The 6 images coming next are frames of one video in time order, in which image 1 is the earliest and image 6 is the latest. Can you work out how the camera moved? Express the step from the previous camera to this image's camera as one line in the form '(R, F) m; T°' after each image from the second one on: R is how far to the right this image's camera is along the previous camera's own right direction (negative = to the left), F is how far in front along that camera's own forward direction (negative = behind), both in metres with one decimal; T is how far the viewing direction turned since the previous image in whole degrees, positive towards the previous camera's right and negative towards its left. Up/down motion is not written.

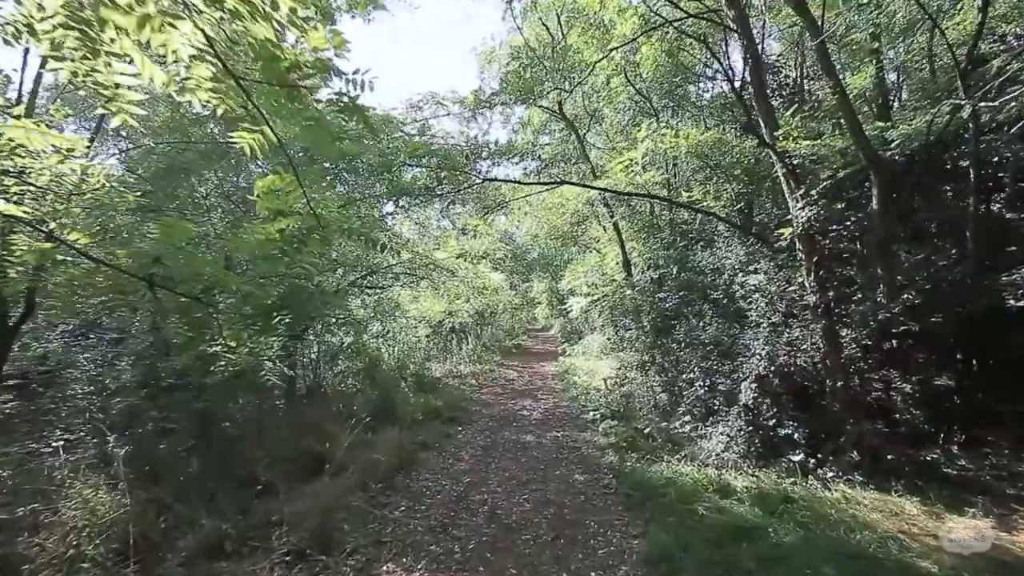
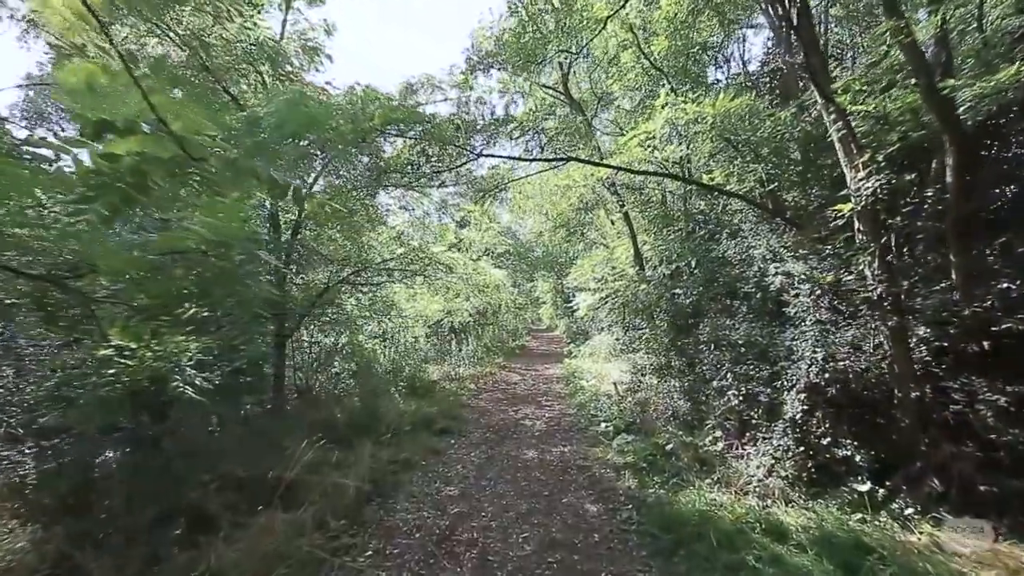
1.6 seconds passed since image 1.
(+0.1, +0.9) m; -1°
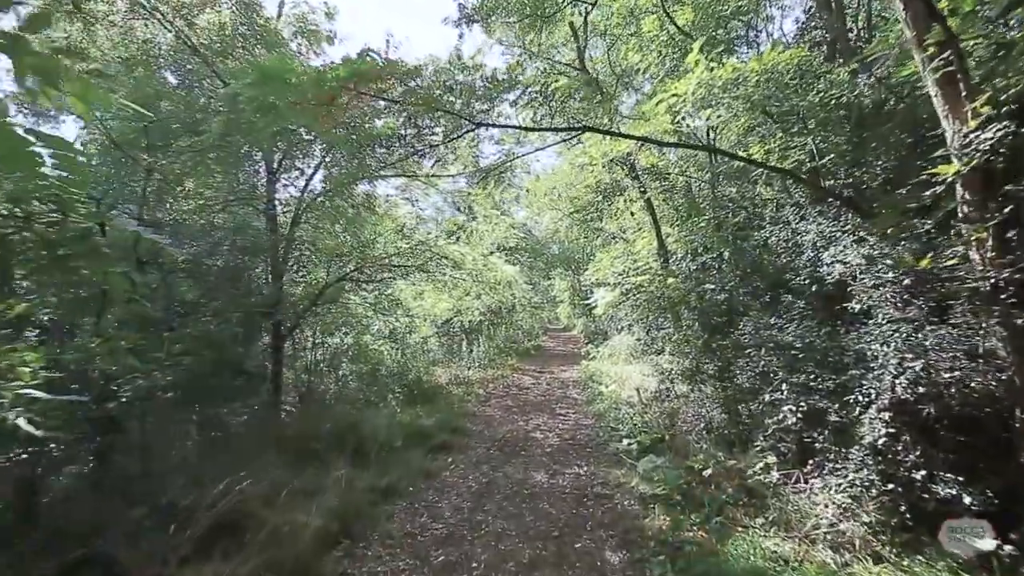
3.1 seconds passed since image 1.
(+0.1, +0.9) m; -2°
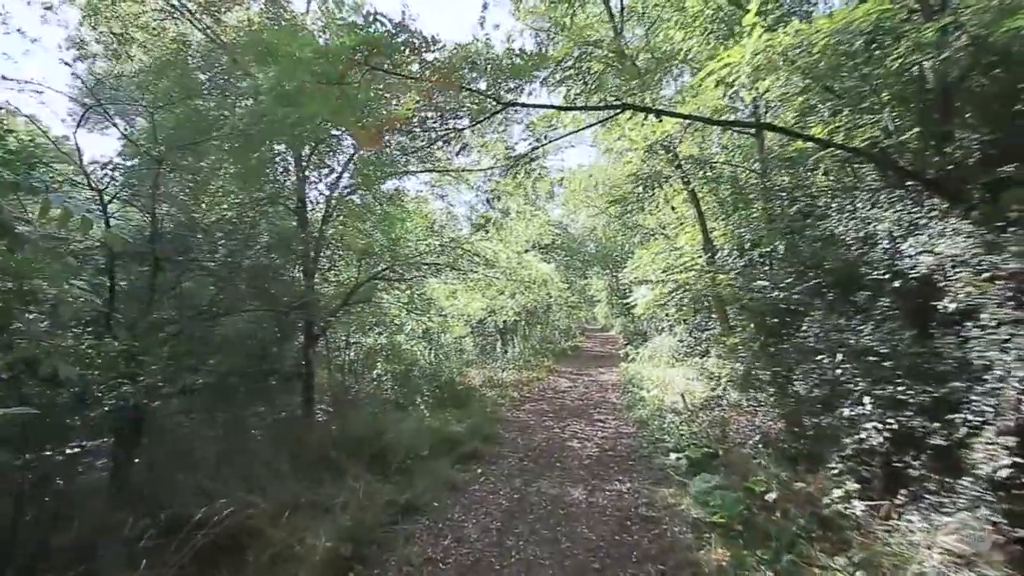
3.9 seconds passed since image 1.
(0.0, +0.4) m; -4°
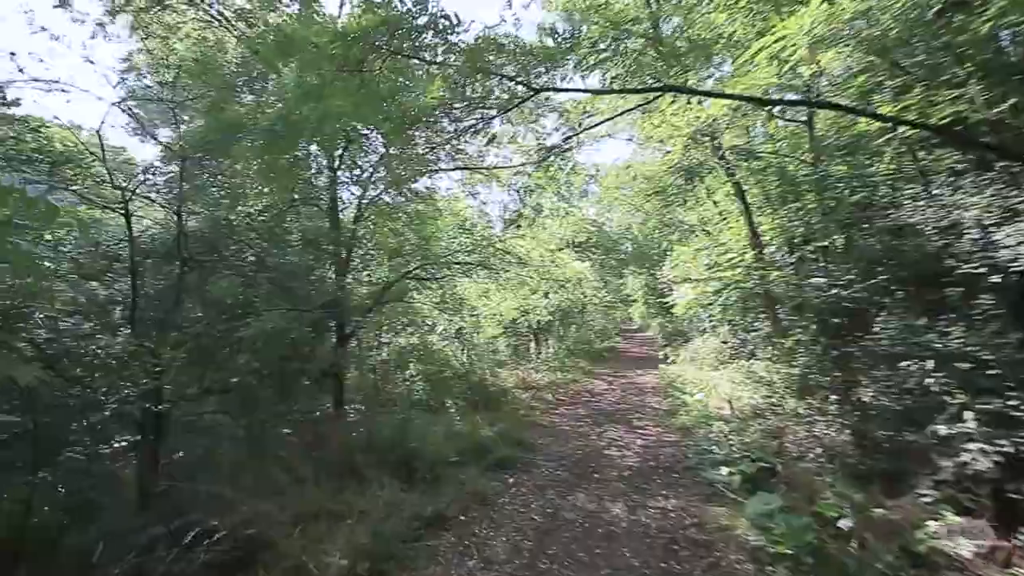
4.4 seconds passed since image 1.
(0.0, +0.3) m; -4°
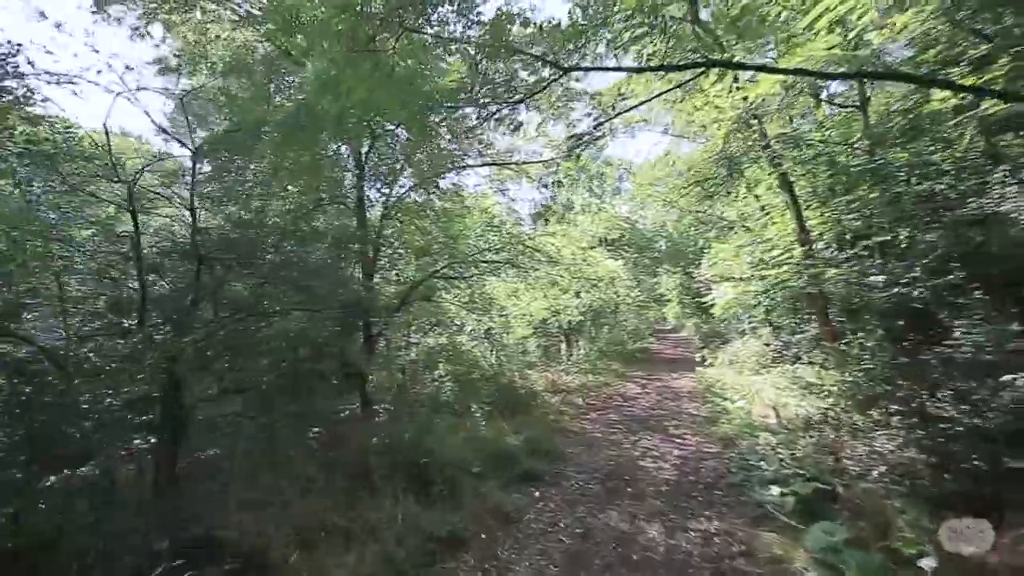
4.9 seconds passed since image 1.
(0.0, +0.3) m; -4°
